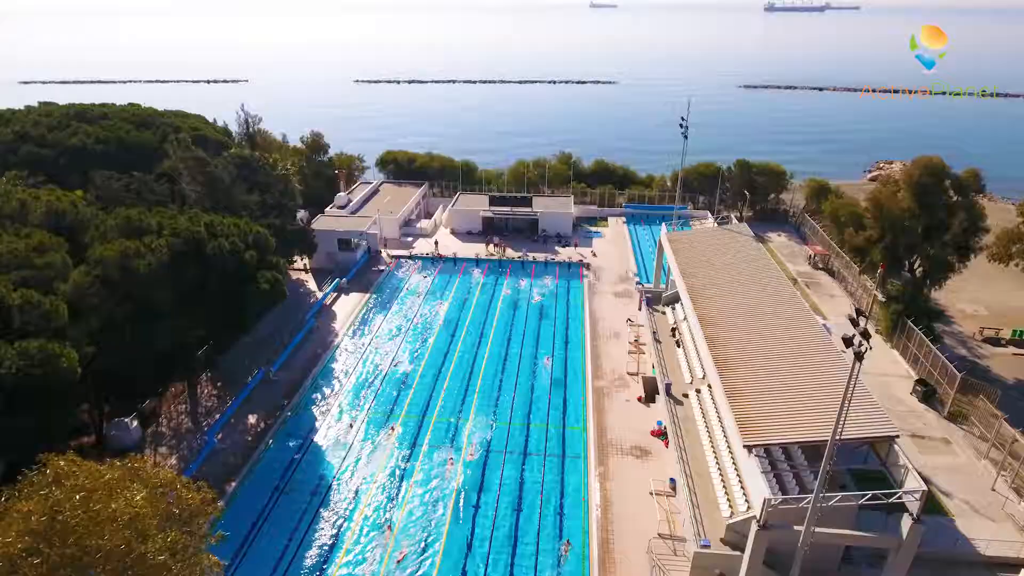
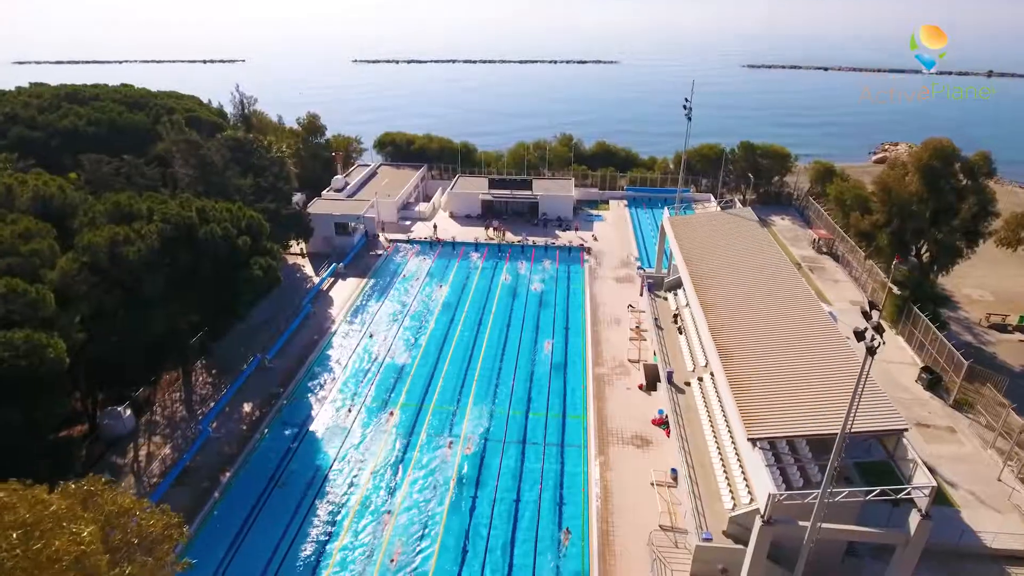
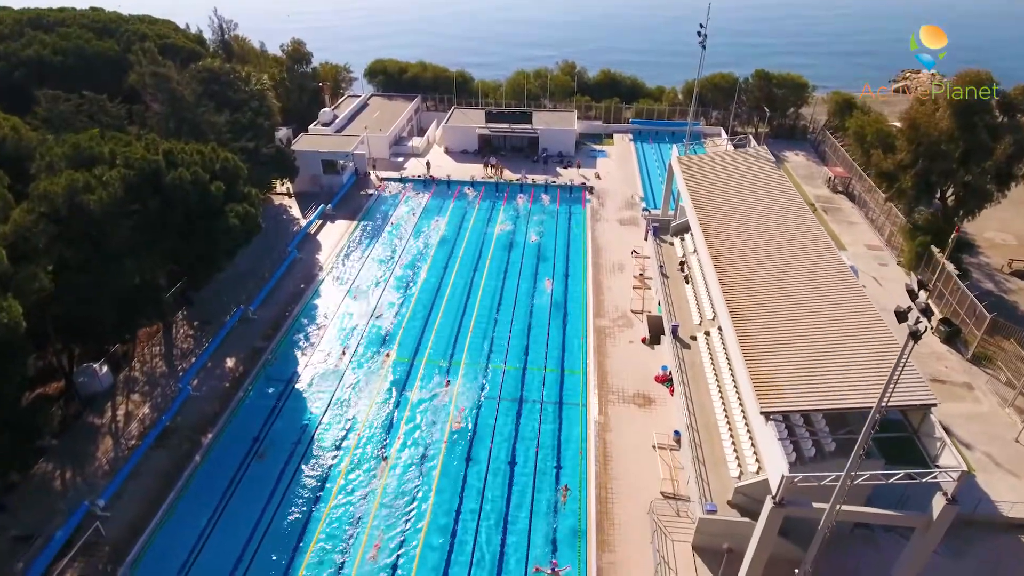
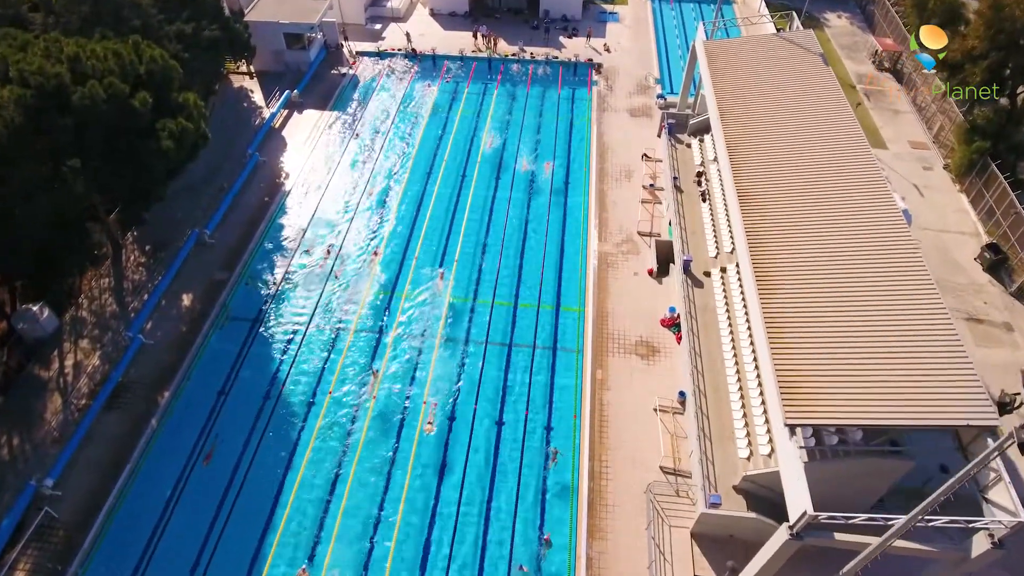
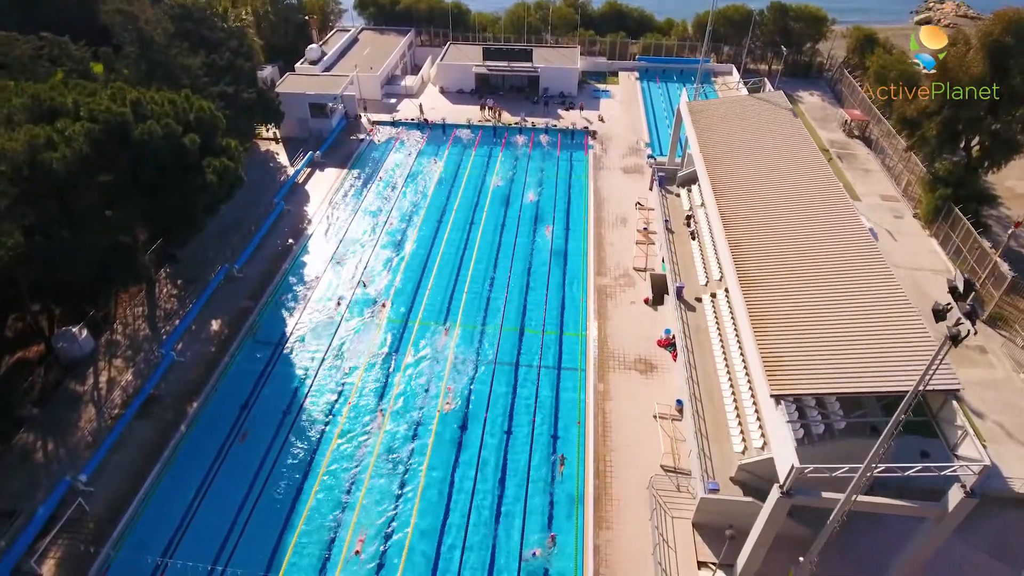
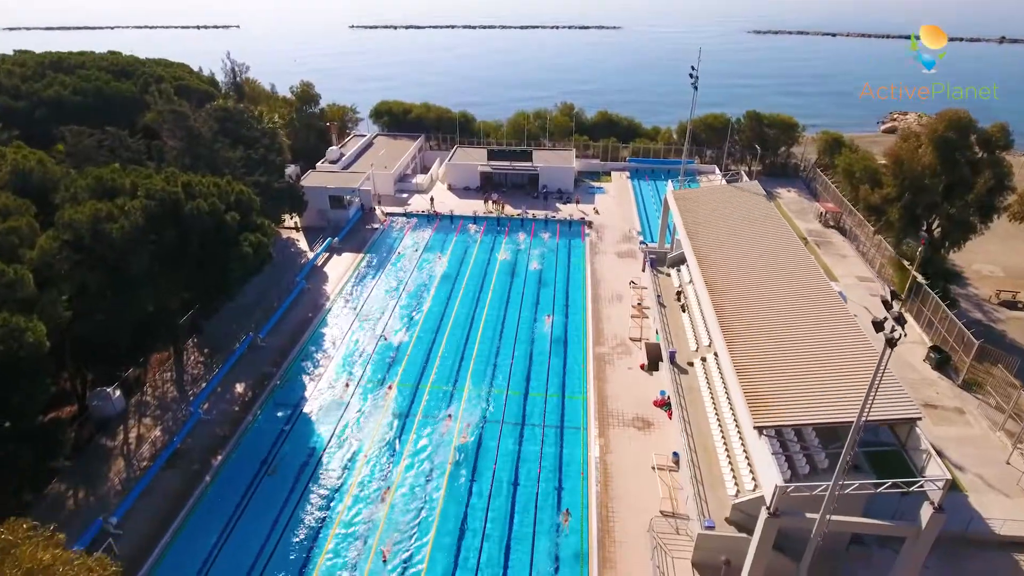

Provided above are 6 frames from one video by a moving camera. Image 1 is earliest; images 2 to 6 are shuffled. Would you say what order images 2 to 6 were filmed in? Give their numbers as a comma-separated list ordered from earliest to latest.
2, 6, 3, 5, 4
